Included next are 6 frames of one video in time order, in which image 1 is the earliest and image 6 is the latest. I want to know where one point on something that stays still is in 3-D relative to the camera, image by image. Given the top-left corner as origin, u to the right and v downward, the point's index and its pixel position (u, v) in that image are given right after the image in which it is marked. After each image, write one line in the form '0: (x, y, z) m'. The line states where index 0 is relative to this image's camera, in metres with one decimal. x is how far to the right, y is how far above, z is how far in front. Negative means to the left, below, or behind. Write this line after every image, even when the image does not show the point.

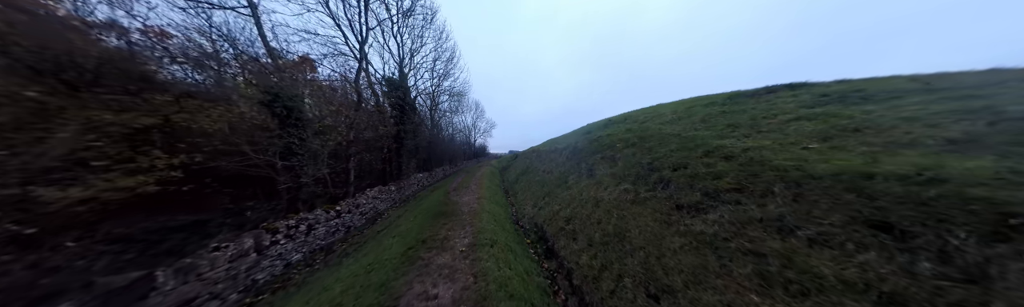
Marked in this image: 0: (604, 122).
0: (+8.8, +2.6, +17.0) m
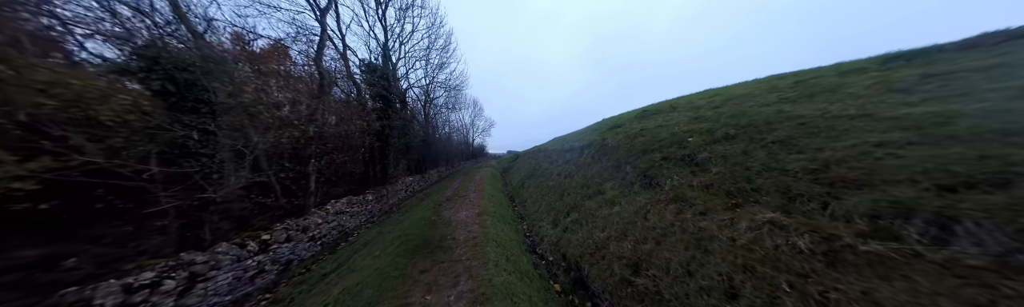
0: (+9.5, +2.6, +13.7) m
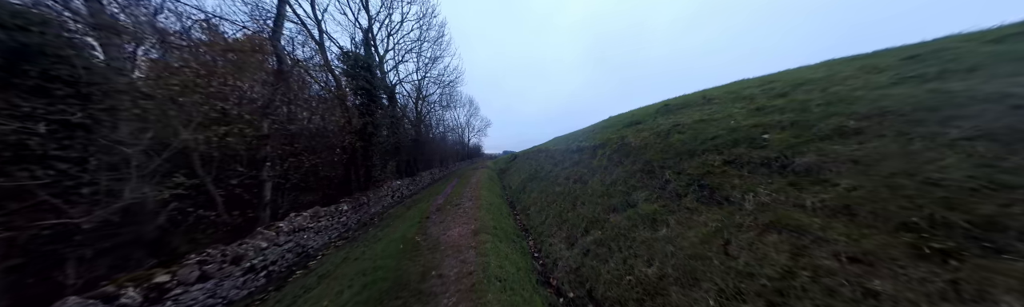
0: (+9.6, +2.6, +11.9) m
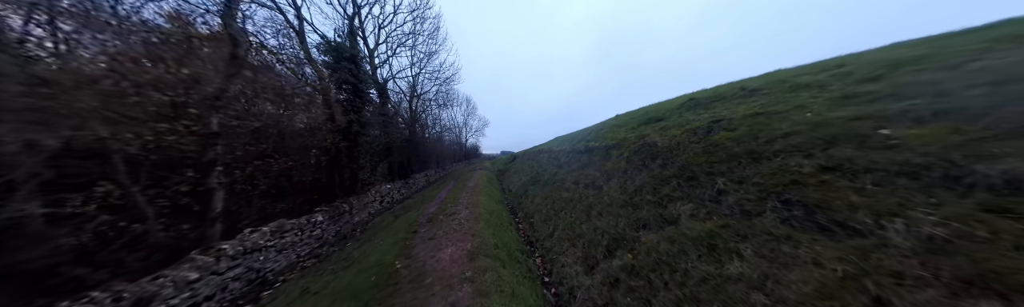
0: (+9.7, +2.5, +10.5) m
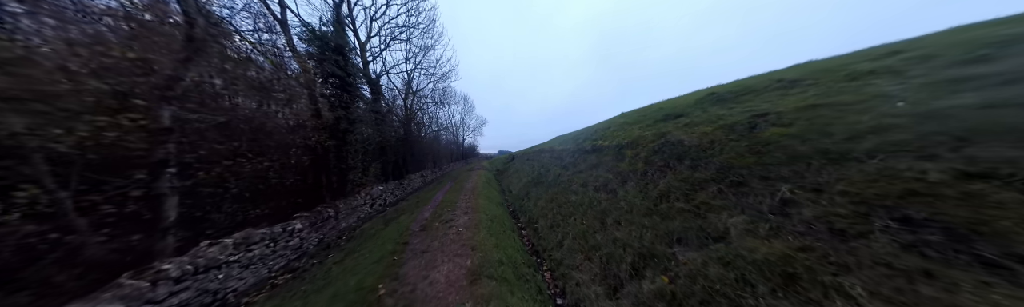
0: (+9.9, +2.5, +9.5) m
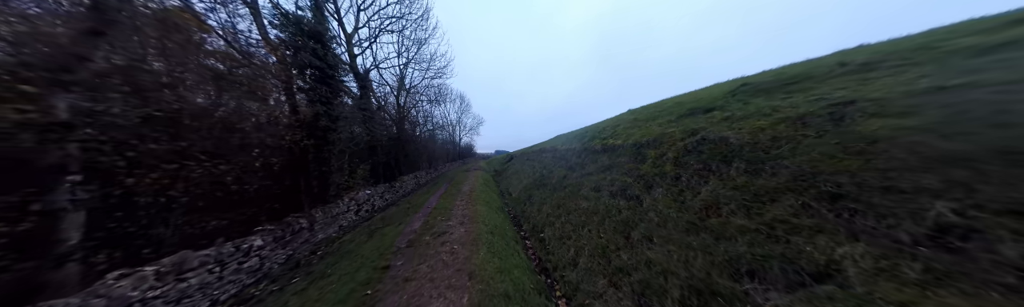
0: (+10.1, +2.5, +8.2) m
